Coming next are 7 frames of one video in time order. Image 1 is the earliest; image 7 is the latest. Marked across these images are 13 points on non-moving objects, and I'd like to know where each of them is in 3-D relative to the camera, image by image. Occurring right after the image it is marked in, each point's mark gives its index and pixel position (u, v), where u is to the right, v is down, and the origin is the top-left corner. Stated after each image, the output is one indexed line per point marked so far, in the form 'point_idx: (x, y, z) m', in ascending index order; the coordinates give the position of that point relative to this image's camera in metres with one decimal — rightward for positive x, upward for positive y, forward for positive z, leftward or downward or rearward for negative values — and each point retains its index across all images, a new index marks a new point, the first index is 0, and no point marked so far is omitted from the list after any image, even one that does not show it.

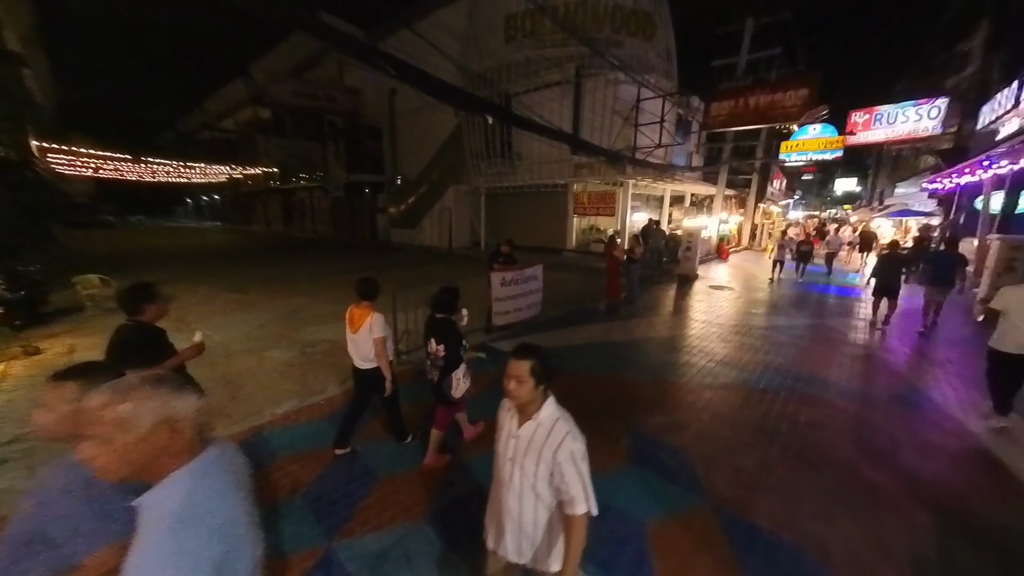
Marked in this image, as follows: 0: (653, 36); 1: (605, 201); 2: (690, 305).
0: (+7.5, +13.2, +18.9) m
1: (+4.9, +4.5, +18.6) m
2: (+6.3, -0.6, +12.7) m
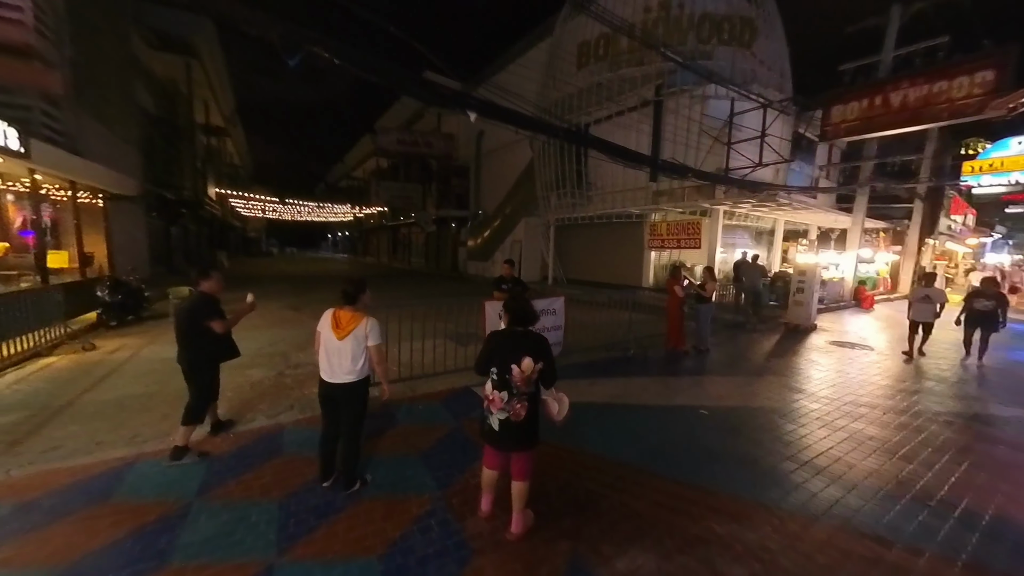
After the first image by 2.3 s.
0: (+10.9, +11.0, +16.0) m
1: (+7.7, +2.5, +15.6) m
2: (+7.1, -1.9, +9.1) m
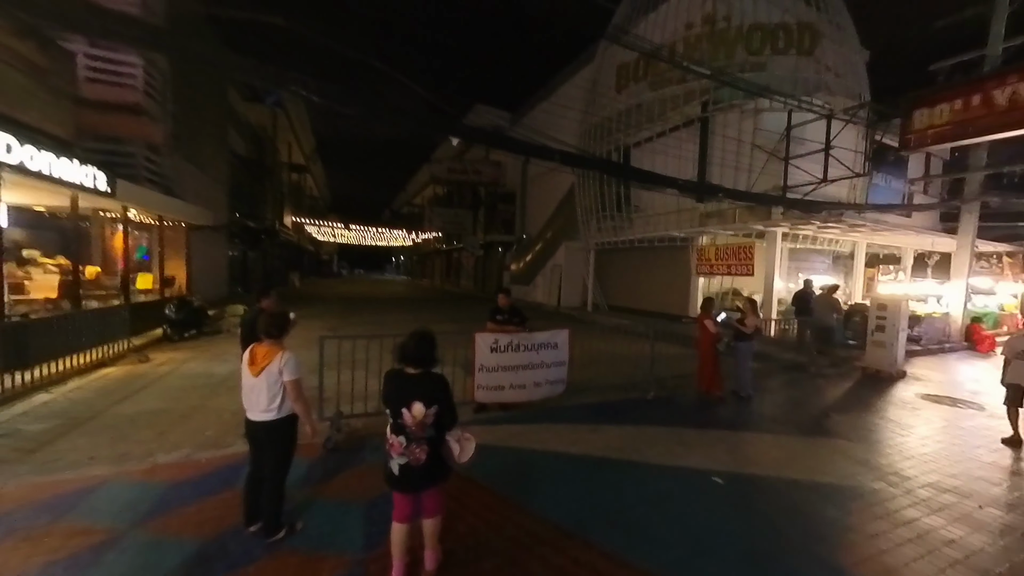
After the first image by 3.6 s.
0: (+12.3, +9.7, +14.4) m
1: (+8.9, +1.2, +14.0) m
2: (+7.2, -2.7, +7.4) m
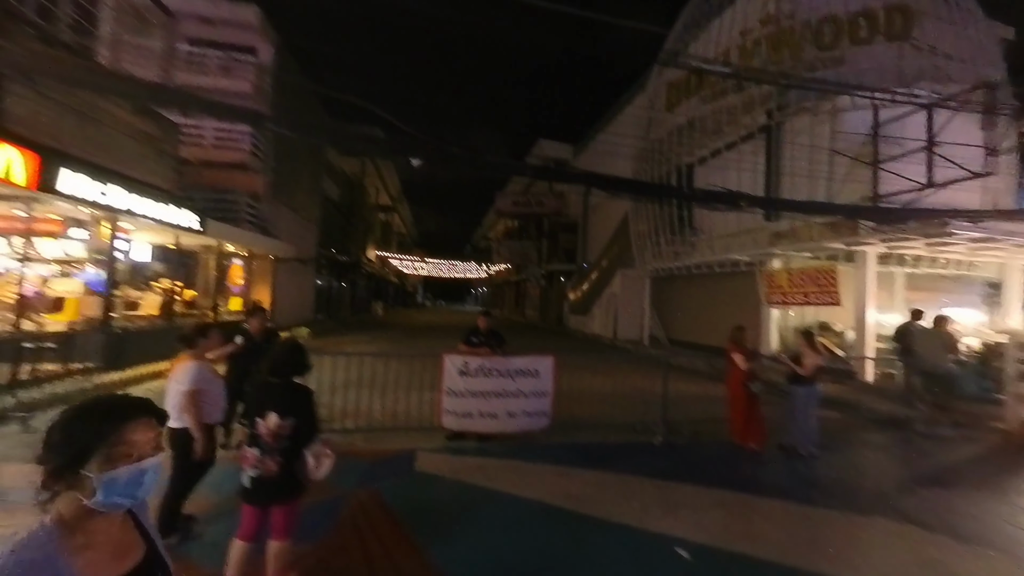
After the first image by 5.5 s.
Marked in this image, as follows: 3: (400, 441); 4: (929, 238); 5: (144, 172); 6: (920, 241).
0: (+13.4, +8.6, +11.9) m
1: (+9.9, +0.2, +11.5) m
2: (+6.6, -3.1, +5.1) m
3: (-2.0, -2.7, +6.4) m
4: (+11.5, +1.4, +10.0) m
5: (-10.6, +3.3, +10.4) m
6: (+11.6, +1.3, +10.3) m
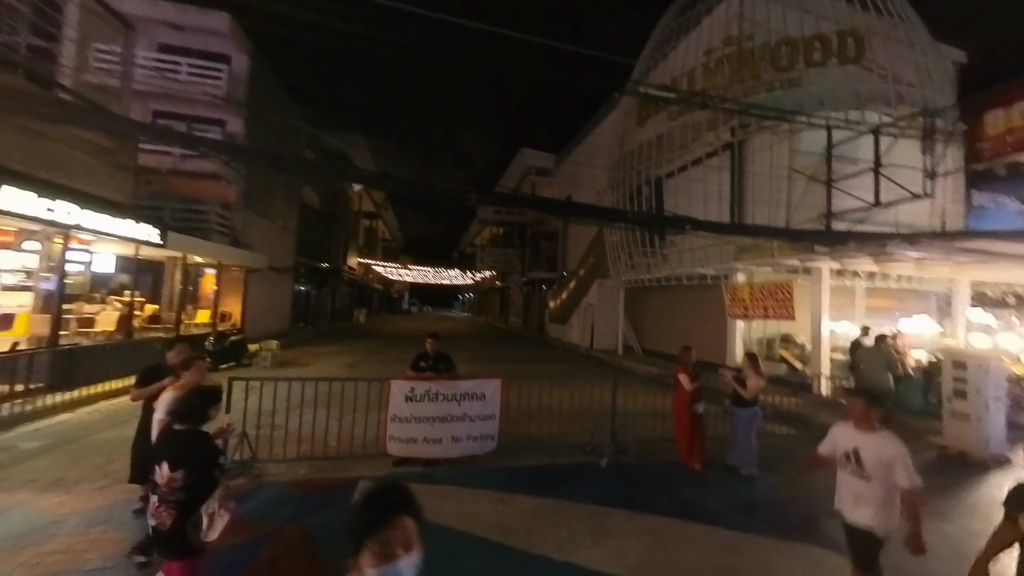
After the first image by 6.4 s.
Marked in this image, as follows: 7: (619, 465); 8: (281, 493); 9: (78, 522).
0: (+12.3, +8.1, +12.4) m
1: (+8.8, -0.3, +11.8) m
2: (+5.7, -3.5, +5.3) m
3: (-2.9, -3.1, +6.3) m
4: (+10.5, +0.9, +10.3) m
5: (-11.7, +2.9, +10.2) m
6: (+10.6, +0.9, +10.6) m
7: (+2.0, -3.3, +6.7) m
8: (-3.5, -3.1, +5.5) m
9: (-5.7, -3.0, +4.7) m
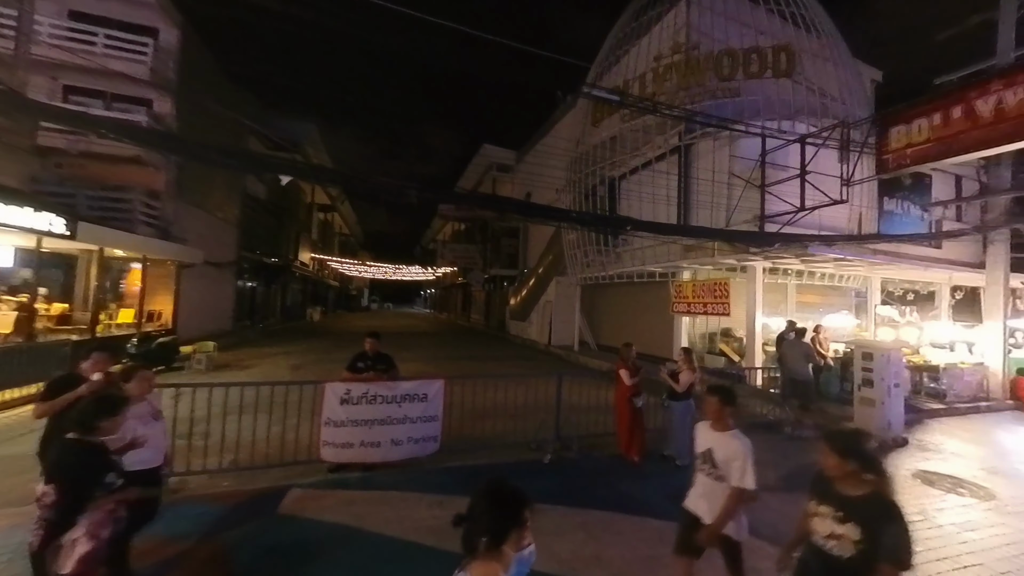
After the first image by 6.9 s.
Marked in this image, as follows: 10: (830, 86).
0: (+10.7, +8.2, +13.4) m
1: (+7.2, -0.2, +12.5) m
2: (+4.8, -3.5, +5.8) m
3: (-3.9, -3.1, +5.9) m
4: (+9.1, +1.0, +11.2) m
5: (-13.0, +2.9, +8.9) m
6: (+9.1, +0.9, +11.5) m
7: (+1.0, -3.3, +6.8) m
8: (-4.4, -3.1, +5.1) m
9: (-6.5, -3.0, +4.1) m
10: (+12.1, +7.7, +13.7) m
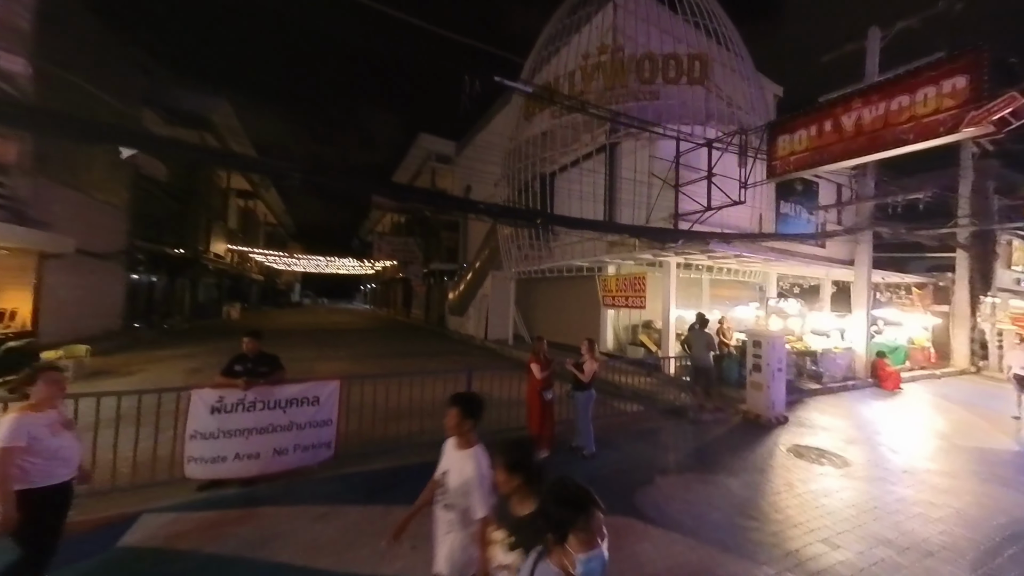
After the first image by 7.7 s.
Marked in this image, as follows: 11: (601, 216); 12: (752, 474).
0: (+7.9, +8.4, +14.4) m
1: (+4.6, 0.0, +13.2) m
2: (+3.2, -3.4, +6.2) m
3: (-5.5, -3.0, +5.1) m
4: (+6.6, +1.2, +12.1) m
5: (-14.9, +3.1, +6.6) m
6: (+6.7, +1.1, +12.4) m
7: (-0.7, -3.2, +6.7) m
8: (-5.8, -3.0, +4.1) m
9: (-7.7, -3.0, +2.9) m
10: (+9.3, +7.9, +14.8) m
11: (+3.9, +3.1, +15.6) m
12: (+4.4, -3.4, +6.7) m
